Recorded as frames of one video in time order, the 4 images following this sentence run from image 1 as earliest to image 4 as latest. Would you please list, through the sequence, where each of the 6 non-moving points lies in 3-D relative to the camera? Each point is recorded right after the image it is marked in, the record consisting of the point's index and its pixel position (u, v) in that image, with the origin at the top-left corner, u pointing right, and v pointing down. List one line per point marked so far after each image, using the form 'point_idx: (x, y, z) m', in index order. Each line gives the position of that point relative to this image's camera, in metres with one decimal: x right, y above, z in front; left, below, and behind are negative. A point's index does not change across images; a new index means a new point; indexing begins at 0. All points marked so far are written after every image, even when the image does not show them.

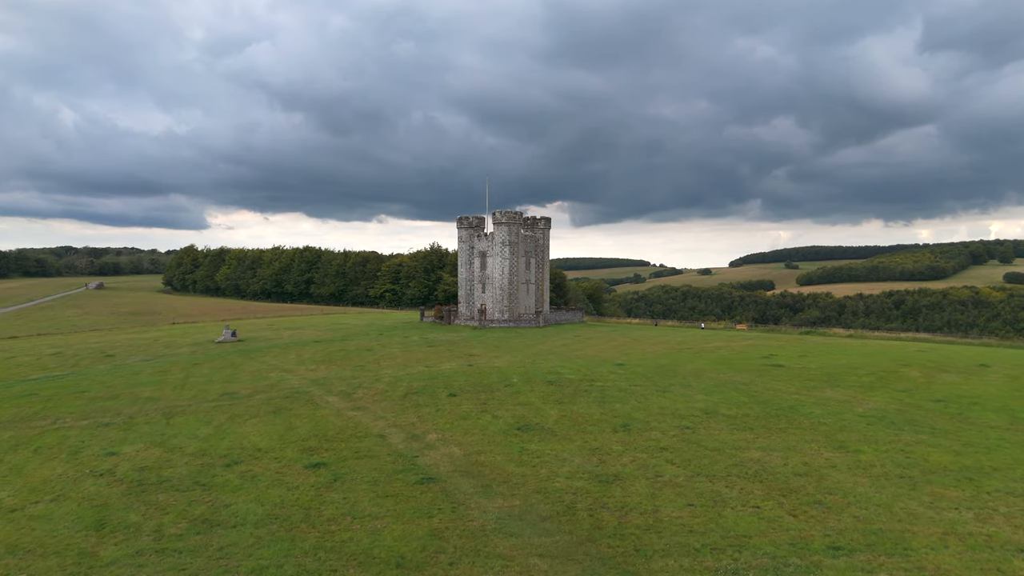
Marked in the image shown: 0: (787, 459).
0: (+7.6, -4.8, +18.4) m
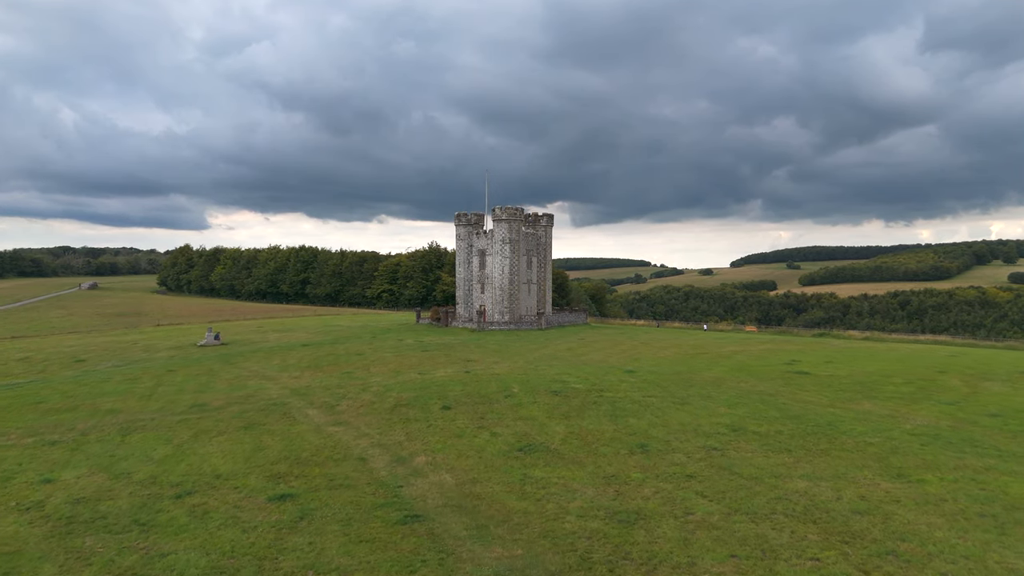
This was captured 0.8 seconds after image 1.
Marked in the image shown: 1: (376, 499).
0: (+7.7, -4.8, +15.5) m
1: (-3.3, -5.1, +16.0) m
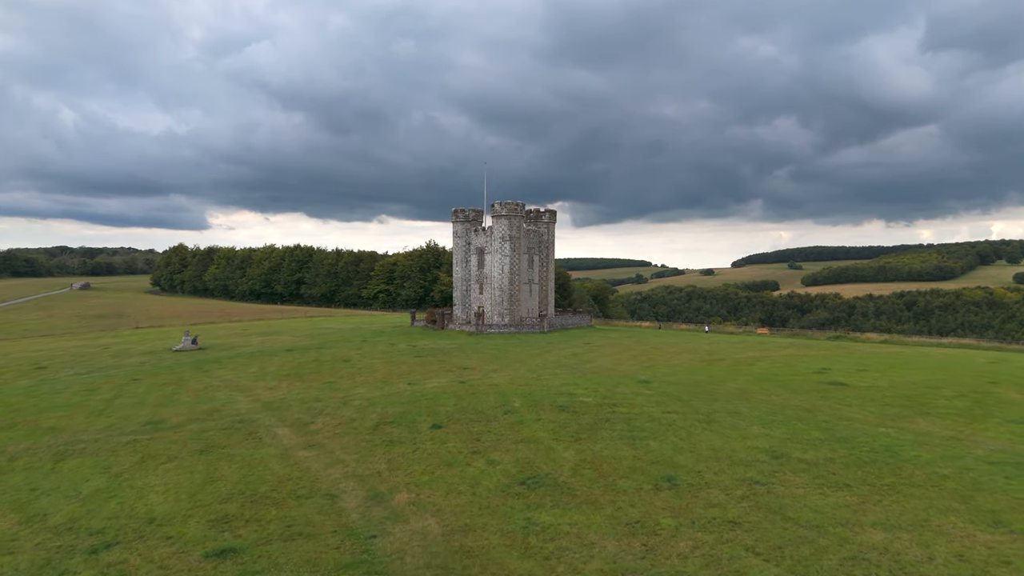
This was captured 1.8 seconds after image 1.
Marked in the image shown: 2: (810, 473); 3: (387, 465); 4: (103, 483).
0: (+7.7, -4.8, +12.2) m
1: (-3.3, -5.1, +12.6) m
2: (+7.4, -4.6, +16.5) m
3: (-3.4, -4.8, +18.1) m
4: (-10.6, -5.1, +17.3) m
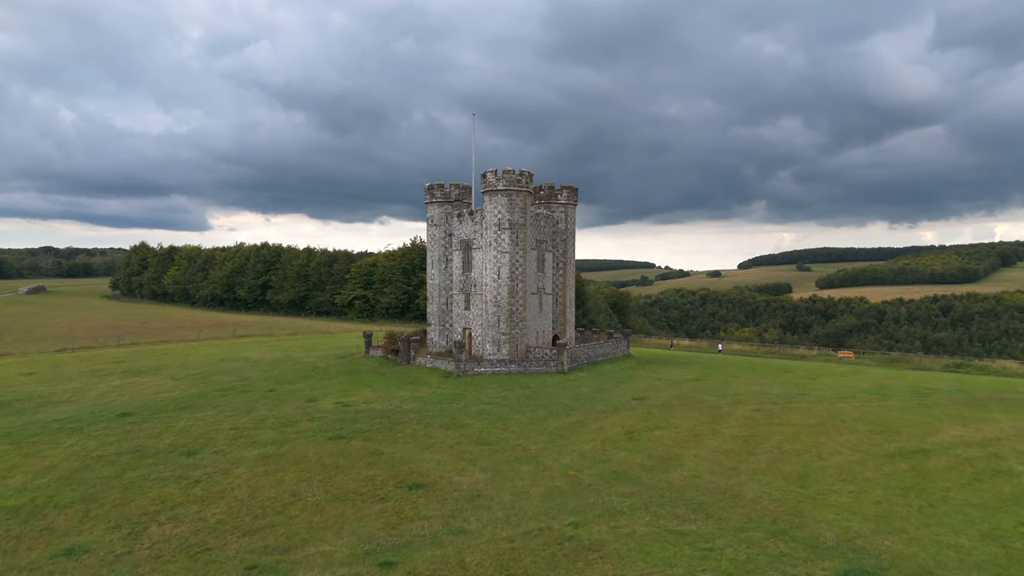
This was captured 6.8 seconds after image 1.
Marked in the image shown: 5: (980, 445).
0: (+7.6, -5.4, -5.5) m
1: (-3.3, -5.7, -5.0) m
2: (+7.4, -5.2, -1.2) m
3: (-3.4, -5.5, +0.5) m
4: (-10.7, -5.7, -0.4) m
5: (+13.7, -4.6, +19.3) m
